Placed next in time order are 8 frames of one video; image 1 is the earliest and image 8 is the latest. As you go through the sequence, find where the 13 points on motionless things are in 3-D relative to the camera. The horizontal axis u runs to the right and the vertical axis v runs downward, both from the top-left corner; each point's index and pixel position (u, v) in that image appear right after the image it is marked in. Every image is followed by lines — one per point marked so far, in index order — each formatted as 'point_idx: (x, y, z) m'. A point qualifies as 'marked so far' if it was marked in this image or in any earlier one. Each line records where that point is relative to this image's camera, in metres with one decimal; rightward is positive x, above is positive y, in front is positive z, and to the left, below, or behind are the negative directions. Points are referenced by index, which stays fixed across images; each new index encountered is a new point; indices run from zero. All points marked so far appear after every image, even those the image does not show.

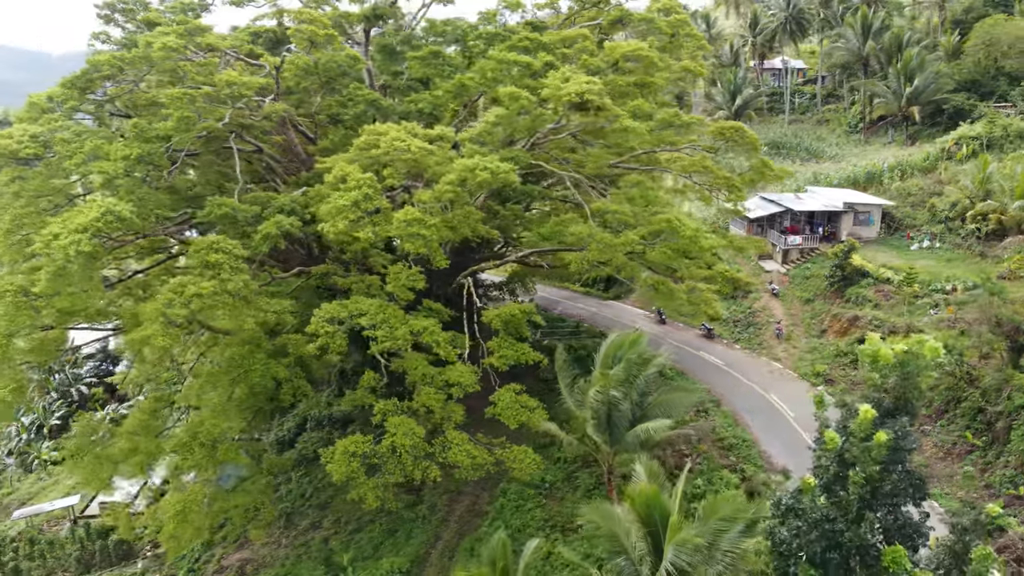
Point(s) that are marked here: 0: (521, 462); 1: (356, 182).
0: (0.0, -2.4, +11.5) m
1: (-2.1, +1.4, +11.1) m
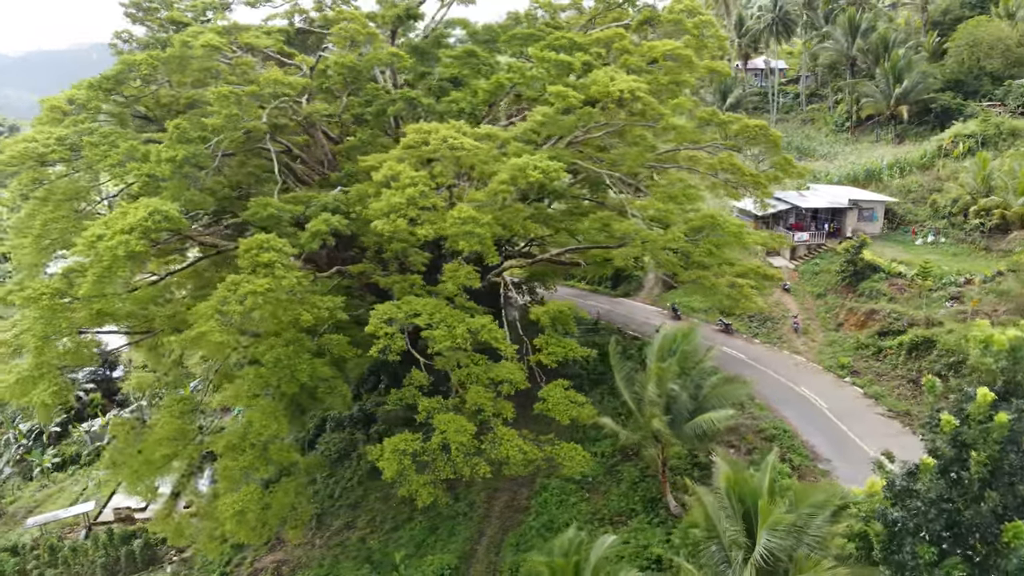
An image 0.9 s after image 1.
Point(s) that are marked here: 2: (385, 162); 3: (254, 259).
0: (+0.7, -2.4, +11.7) m
1: (-1.3, +1.4, +11.1) m
2: (-1.8, +1.8, +11.8) m
3: (-3.5, +0.4, +11.3) m
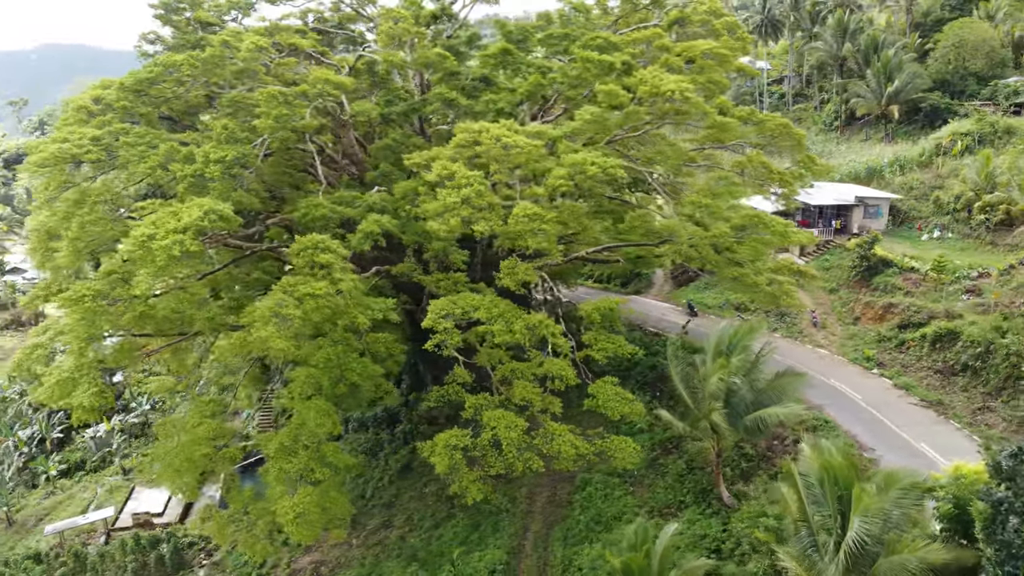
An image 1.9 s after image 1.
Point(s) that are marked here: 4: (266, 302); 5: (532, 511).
0: (+1.5, -2.3, +11.8) m
1: (-0.6, +1.5, +11.2) m
2: (-1.1, +1.8, +11.9) m
3: (-2.8, +0.4, +11.3) m
4: (-3.3, -0.2, +11.0) m
5: (+0.3, -3.7, +13.7) m
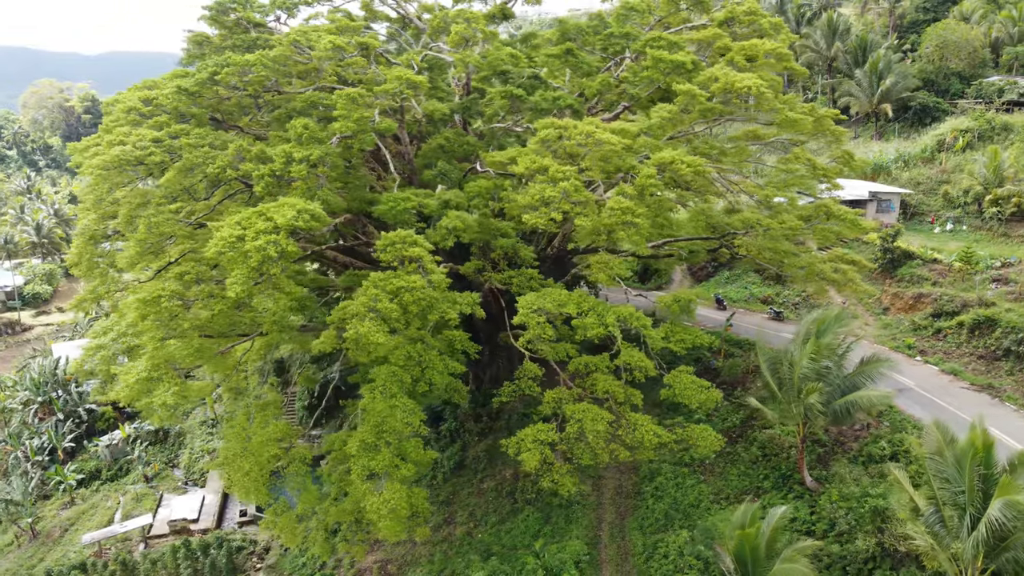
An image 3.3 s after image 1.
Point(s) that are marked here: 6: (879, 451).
0: (+2.8, -2.2, +12.1) m
1: (+0.6, +1.5, +11.4) m
2: (+0.1, +1.9, +12.0) m
3: (-1.5, +0.5, +11.4) m
4: (-2.0, -0.2, +11.1) m
5: (+1.5, -3.6, +13.9) m
6: (+5.2, -2.3, +11.7) m
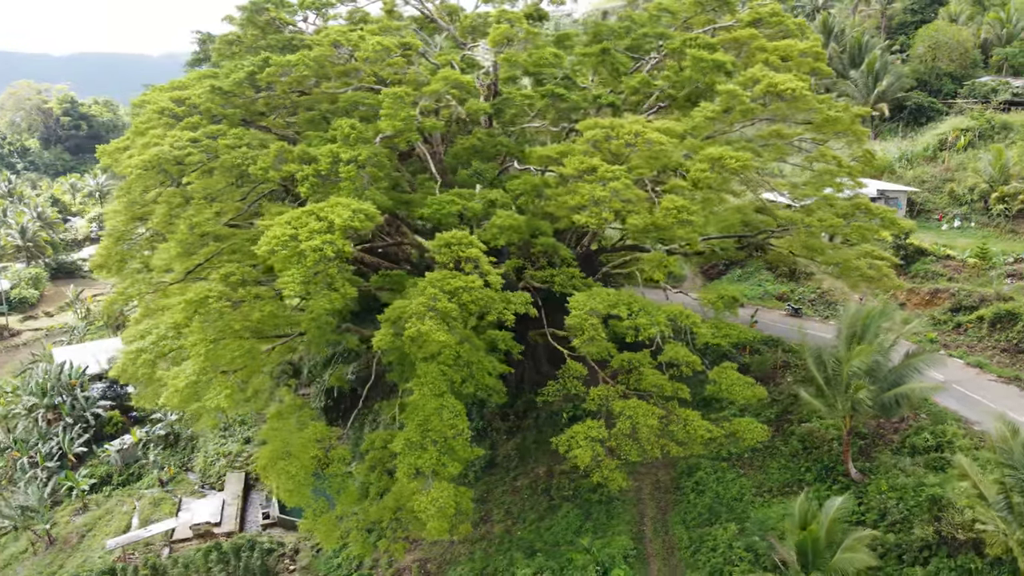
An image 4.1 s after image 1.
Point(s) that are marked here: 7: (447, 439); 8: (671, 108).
0: (+3.5, -2.2, +12.3) m
1: (+1.4, +1.6, +11.5) m
2: (+0.8, +1.9, +12.1) m
3: (-0.8, +0.5, +11.5) m
4: (-1.2, -0.2, +11.1) m
5: (+2.2, -3.6, +14.1) m
6: (+6.0, -2.2, +12.0) m
7: (-1.0, -2.3, +12.4) m
8: (+2.8, +3.1, +14.3) m
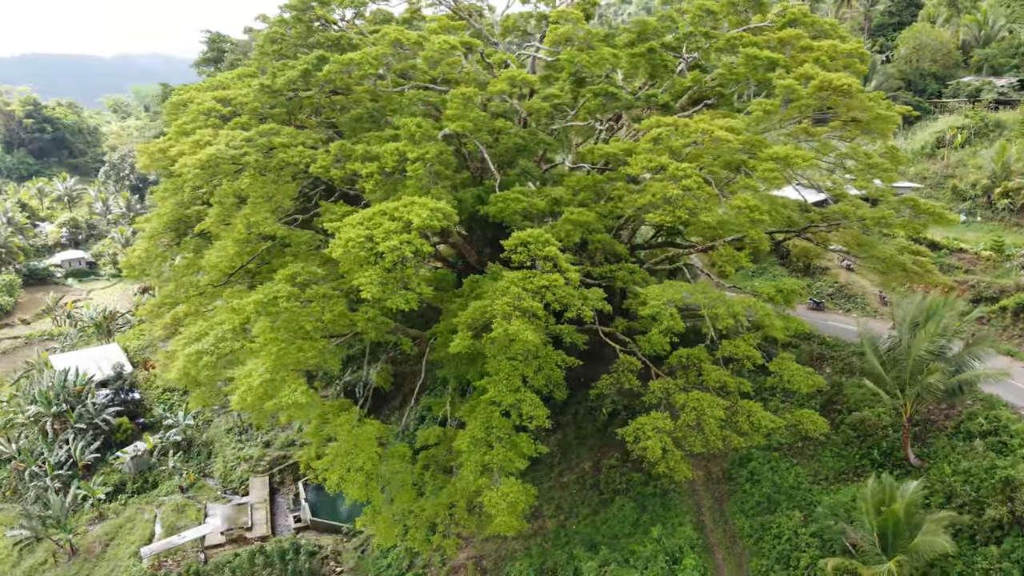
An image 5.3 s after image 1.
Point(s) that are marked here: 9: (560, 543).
0: (+4.6, -2.1, +12.6) m
1: (+2.4, +1.7, +11.8) m
2: (+1.8, +2.0, +12.3) m
3: (+0.3, +0.5, +11.6) m
4: (-0.2, -0.1, +11.2) m
5: (+3.2, -3.5, +14.3) m
6: (+7.0, -2.1, +12.4) m
7: (+0.1, -2.2, +12.5) m
8: (+3.6, +3.2, +14.6) m
9: (+0.9, -4.4, +14.3) m
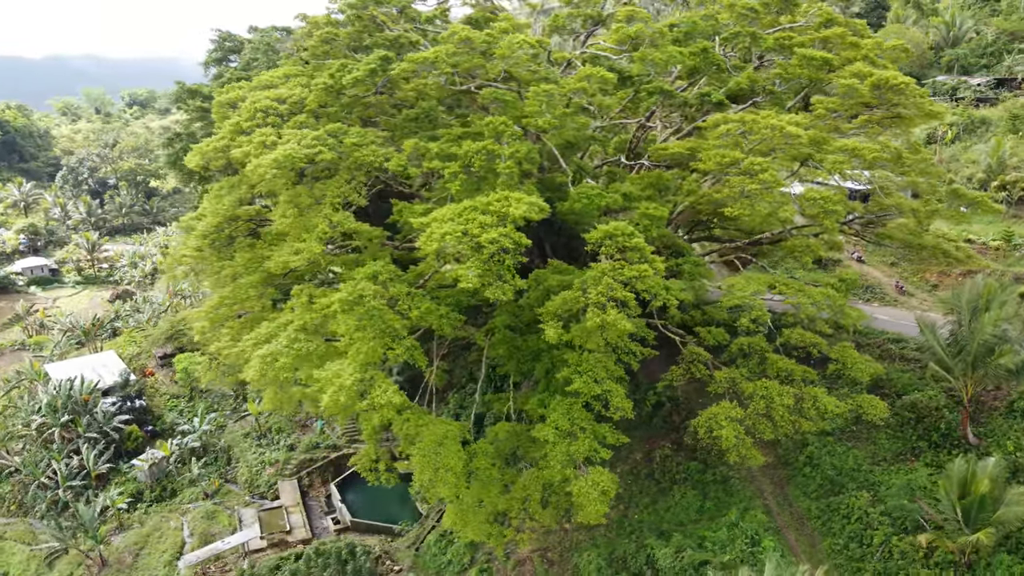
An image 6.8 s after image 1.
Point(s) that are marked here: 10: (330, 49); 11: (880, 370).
0: (+5.8, -1.9, +13.2) m
1: (+3.6, +1.8, +12.1) m
2: (+3.0, +2.1, +12.7) m
3: (+1.5, +0.6, +11.8) m
4: (+1.1, 0.0, +11.4) m
5: (+4.3, -3.4, +14.8) m
6: (+8.3, -1.9, +13.1) m
7: (+1.3, -2.1, +12.7) m
8: (+4.6, +3.4, +15.1) m
9: (+2.0, -4.3, +14.6) m
10: (-3.5, +4.6, +15.8) m
11: (+5.9, -1.3, +13.2) m
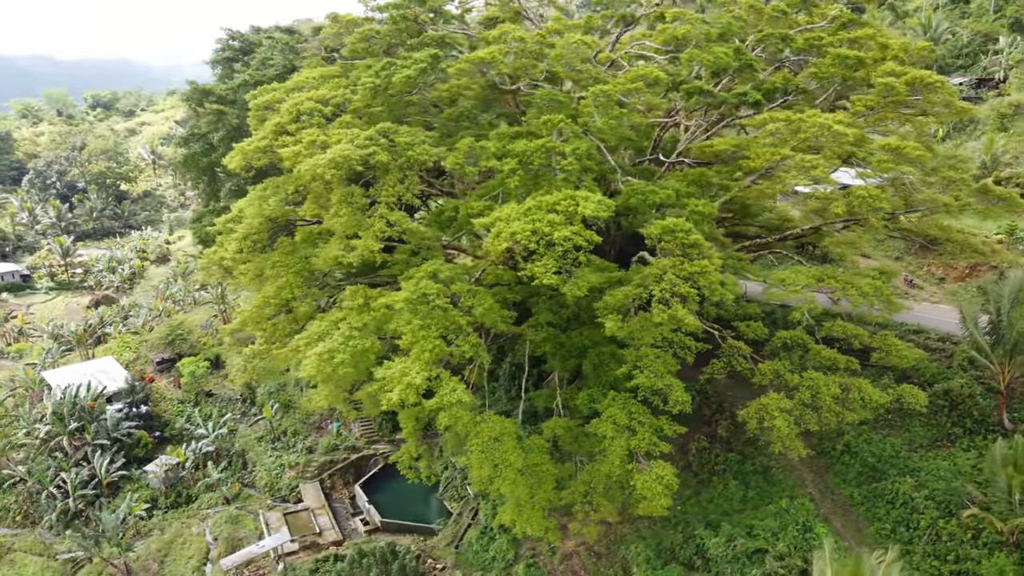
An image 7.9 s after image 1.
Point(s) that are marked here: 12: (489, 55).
0: (+6.7, -1.8, +13.6) m
1: (+4.5, +1.9, +12.5) m
2: (+3.9, +2.2, +13.0) m
3: (+2.5, +0.7, +12.1) m
4: (+2.1, 0.0, +11.7) m
5: (+5.2, -3.2, +15.2) m
6: (+9.2, -1.7, +13.7) m
7: (+2.3, -2.1, +12.9) m
8: (+5.4, +3.5, +15.5) m
9: (+2.9, -4.2, +14.8) m
10: (-2.8, +4.6, +15.8) m
11: (+6.8, -1.2, +13.7) m
12: (-0.4, +3.8, +13.4) m
